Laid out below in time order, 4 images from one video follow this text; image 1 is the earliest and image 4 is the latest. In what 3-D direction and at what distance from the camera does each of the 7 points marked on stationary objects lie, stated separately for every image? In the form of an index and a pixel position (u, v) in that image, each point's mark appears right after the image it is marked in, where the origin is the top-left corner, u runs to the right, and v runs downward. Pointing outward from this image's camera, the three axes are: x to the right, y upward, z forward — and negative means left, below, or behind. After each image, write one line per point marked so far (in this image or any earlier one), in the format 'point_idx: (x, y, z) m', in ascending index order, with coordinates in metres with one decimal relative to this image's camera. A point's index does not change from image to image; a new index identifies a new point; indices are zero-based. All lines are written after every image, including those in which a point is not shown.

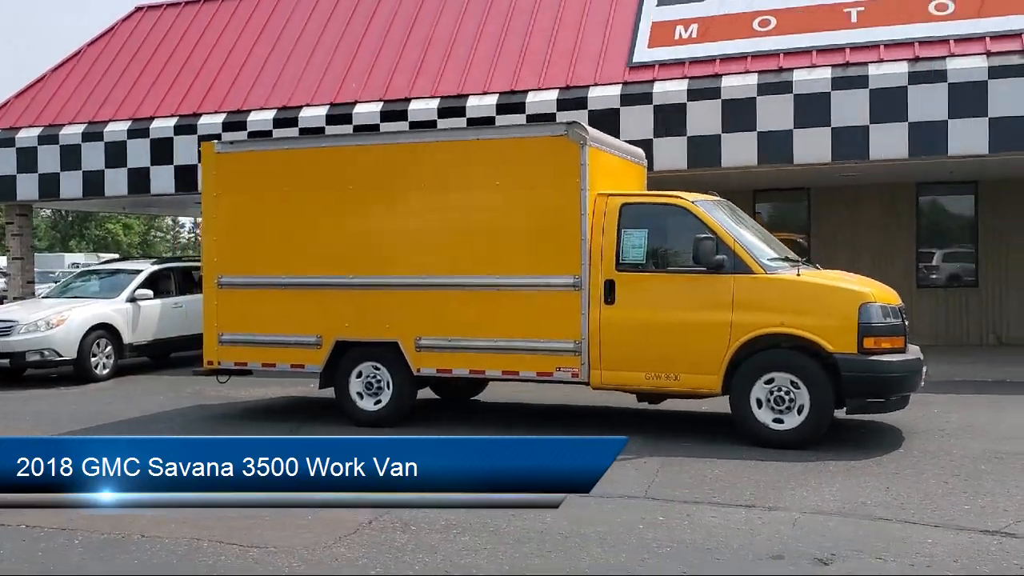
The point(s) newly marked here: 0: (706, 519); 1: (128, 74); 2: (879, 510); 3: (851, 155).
0: (+1.1, -1.3, +5.4) m
1: (-6.5, +3.6, +16.5) m
2: (+2.1, -1.3, +5.5) m
3: (+4.1, +1.6, +12.0) m
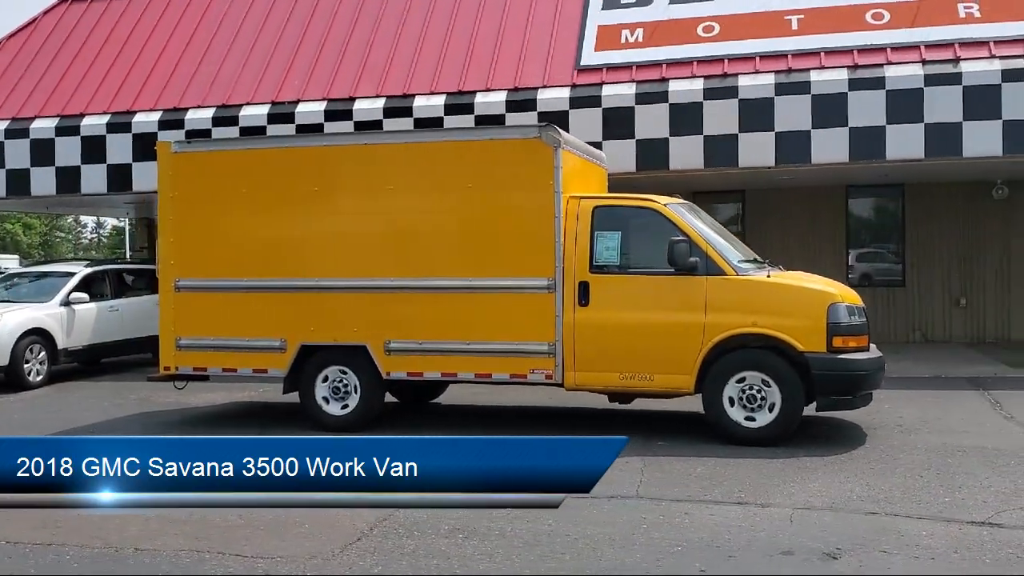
0: (+1.1, -1.3, +5.5) m
1: (-7.4, +3.6, +15.9) m
2: (+2.1, -1.3, +5.7) m
3: (+3.5, +1.6, +12.3) m
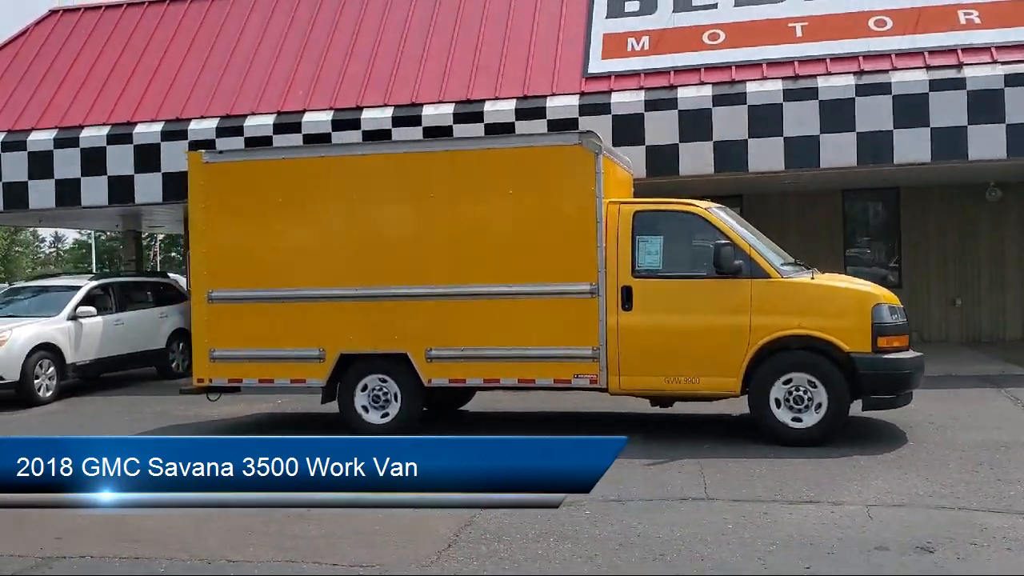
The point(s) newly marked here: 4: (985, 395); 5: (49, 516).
0: (+1.5, -1.3, +5.5) m
1: (-7.4, +3.3, +15.7) m
2: (+2.5, -1.3, +5.8) m
3: (+3.7, +1.6, +12.5) m
4: (+4.8, -1.1, +10.0) m
5: (-2.9, -1.4, +6.1) m
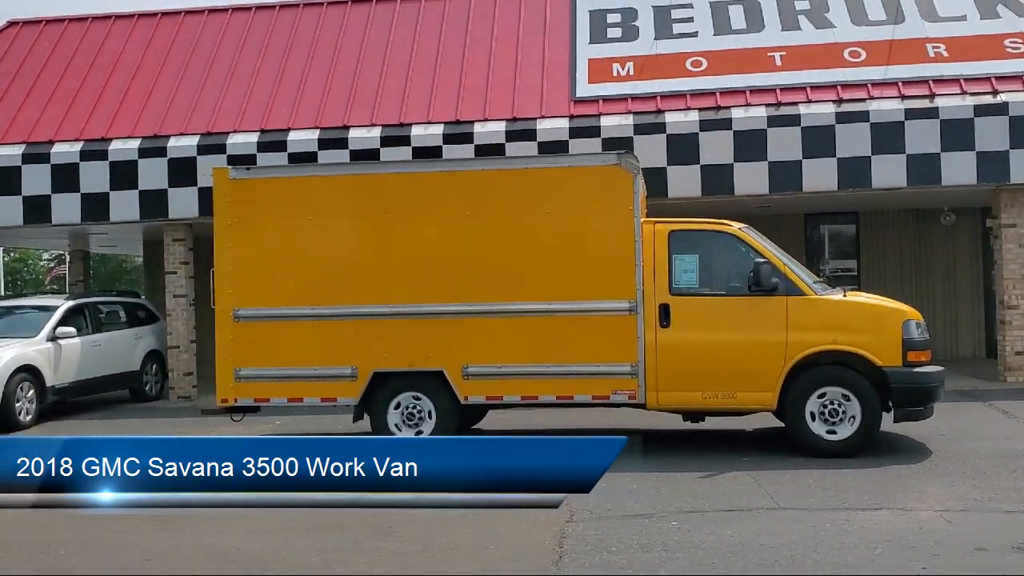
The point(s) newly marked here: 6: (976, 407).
0: (+2.1, -1.4, +5.7) m
1: (-7.7, +3.0, +15.2) m
2: (+3.0, -1.4, +6.1) m
3: (+3.6, +1.3, +13.0) m
4: (+5.0, -1.3, +10.5) m
5: (-2.4, -1.5, +6.0) m
6: (+5.0, -1.3, +10.5) m
